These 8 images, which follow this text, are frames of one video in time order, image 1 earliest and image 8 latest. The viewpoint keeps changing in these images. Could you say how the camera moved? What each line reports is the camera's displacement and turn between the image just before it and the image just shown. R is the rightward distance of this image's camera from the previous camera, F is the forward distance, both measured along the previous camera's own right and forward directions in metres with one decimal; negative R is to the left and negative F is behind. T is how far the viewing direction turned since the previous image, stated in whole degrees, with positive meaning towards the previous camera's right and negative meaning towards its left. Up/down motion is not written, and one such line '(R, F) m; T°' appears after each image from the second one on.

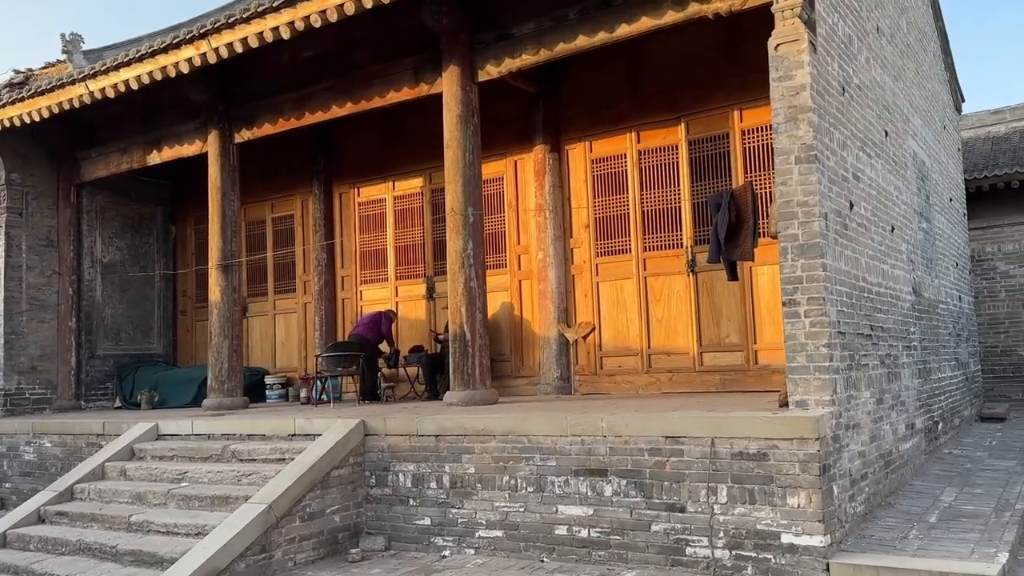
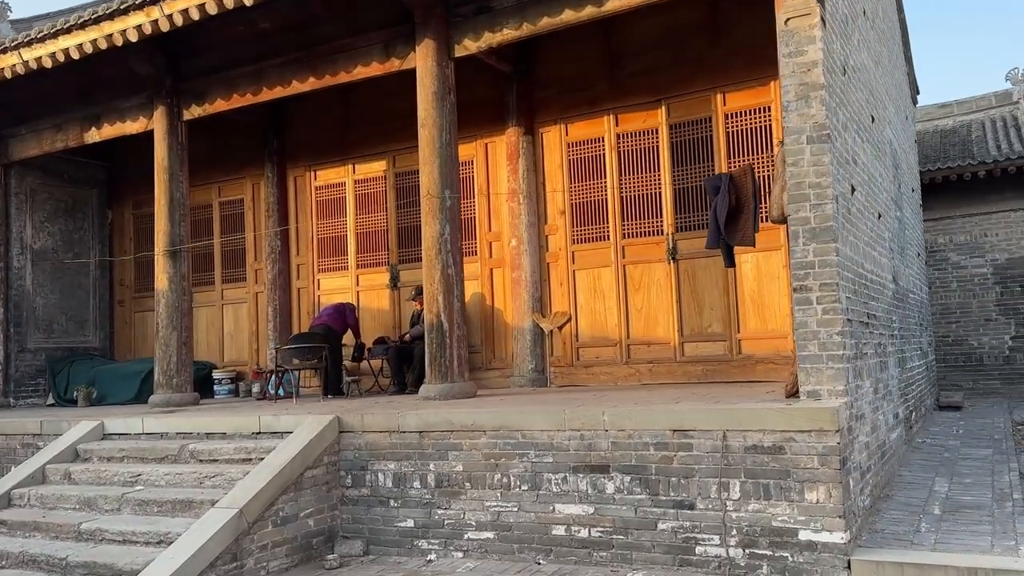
(-0.4, +0.4) m; +5°
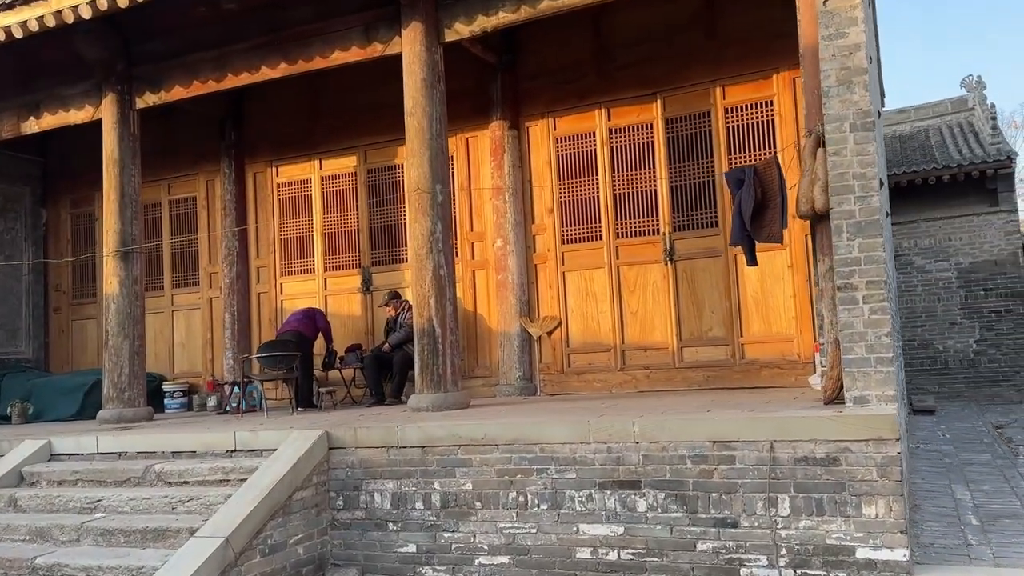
(-0.5, +0.5) m; +5°
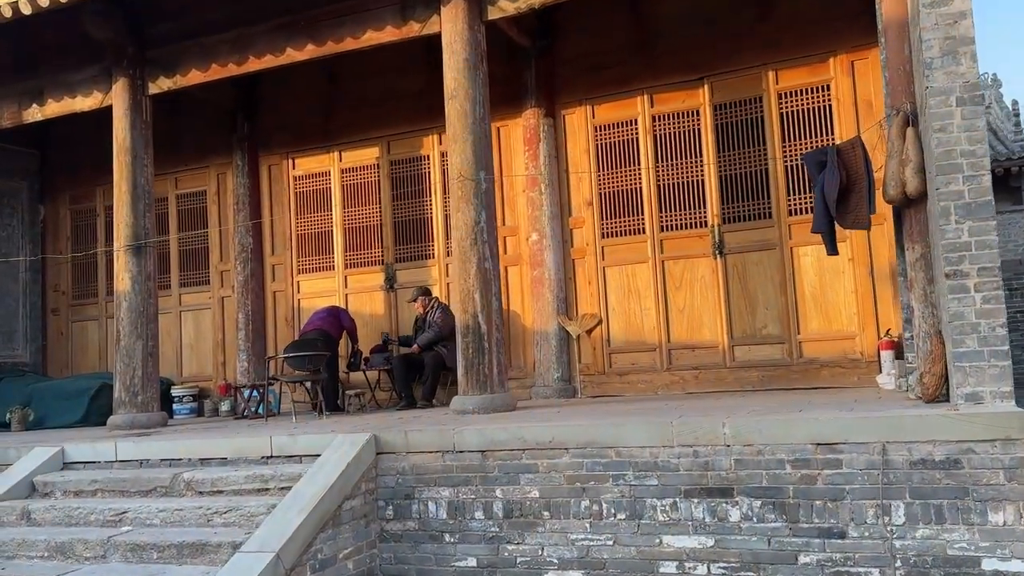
(-0.5, +0.5) m; +1°
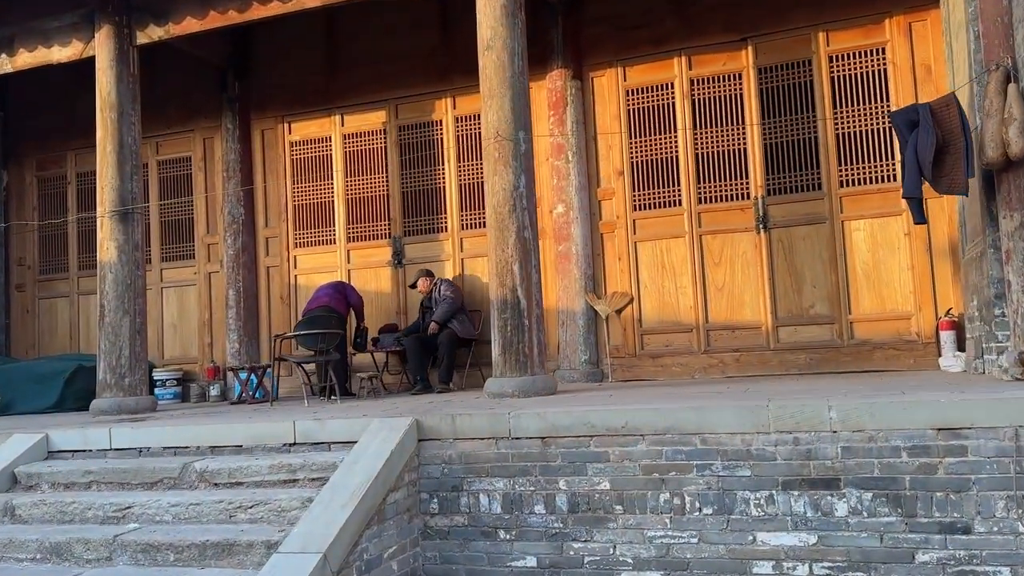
(-0.6, +0.6) m; +3°
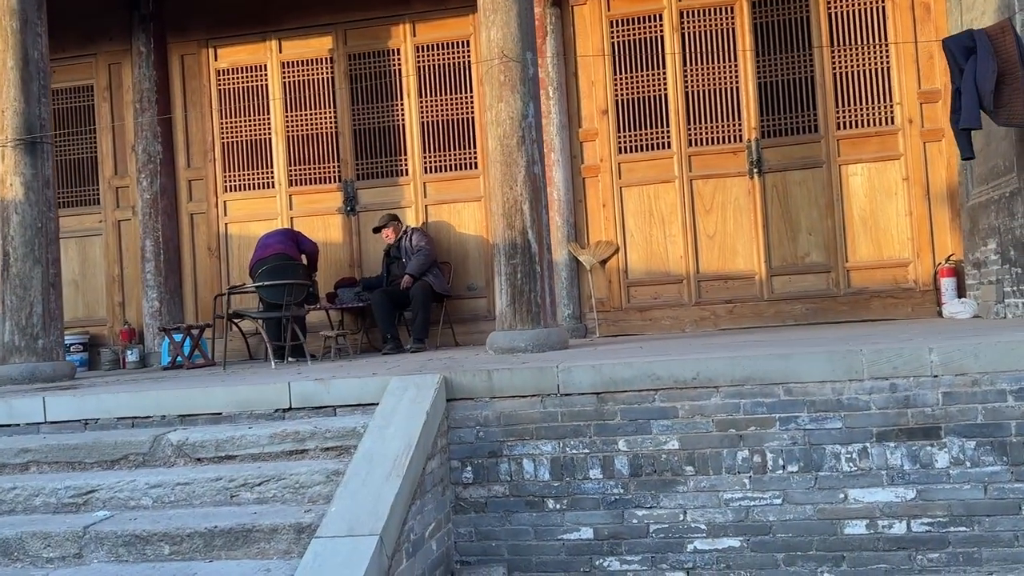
(-0.9, +0.7) m; +9°
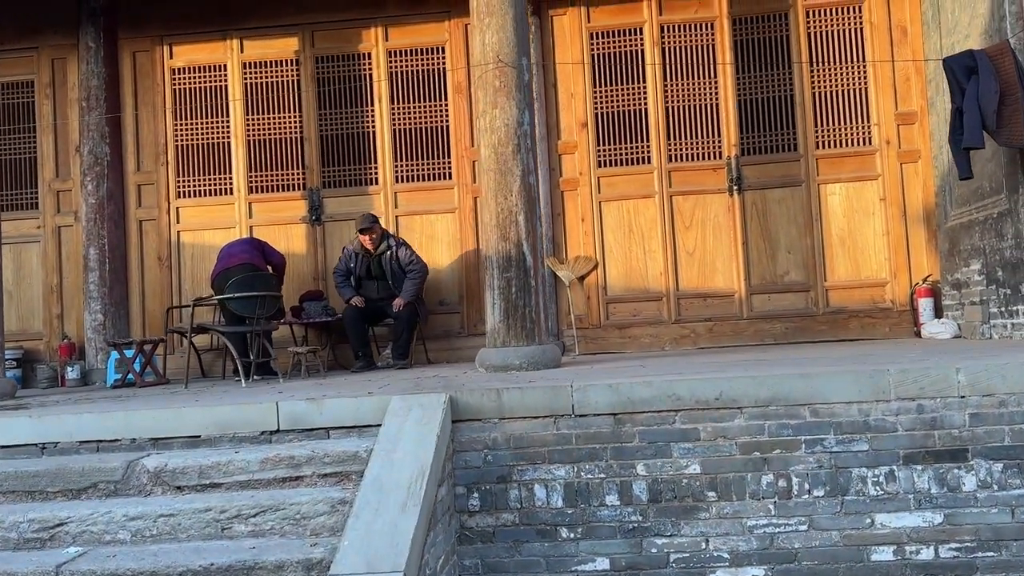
(-0.4, +0.3) m; +5°
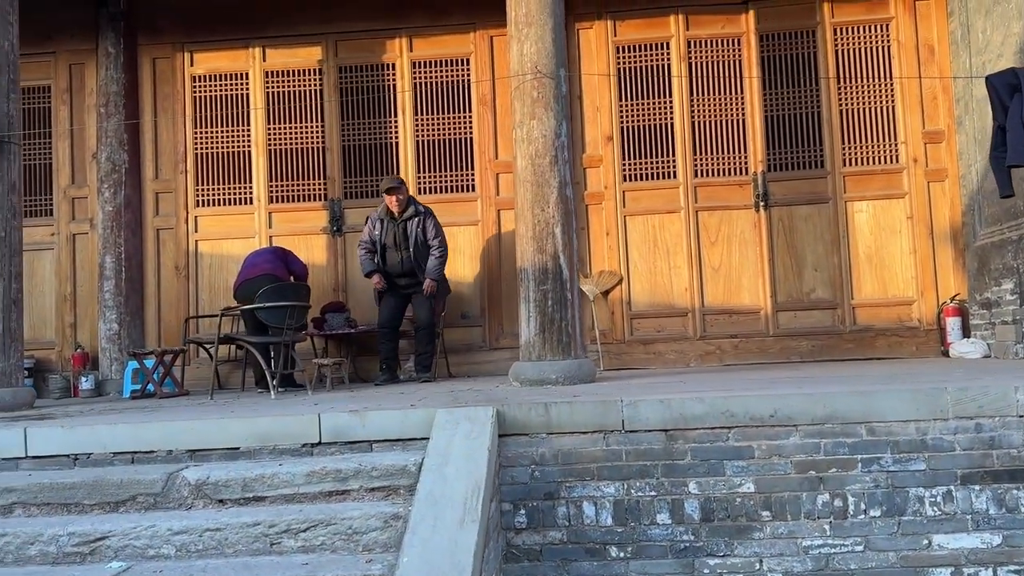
(-0.3, +0.1) m; +1°
